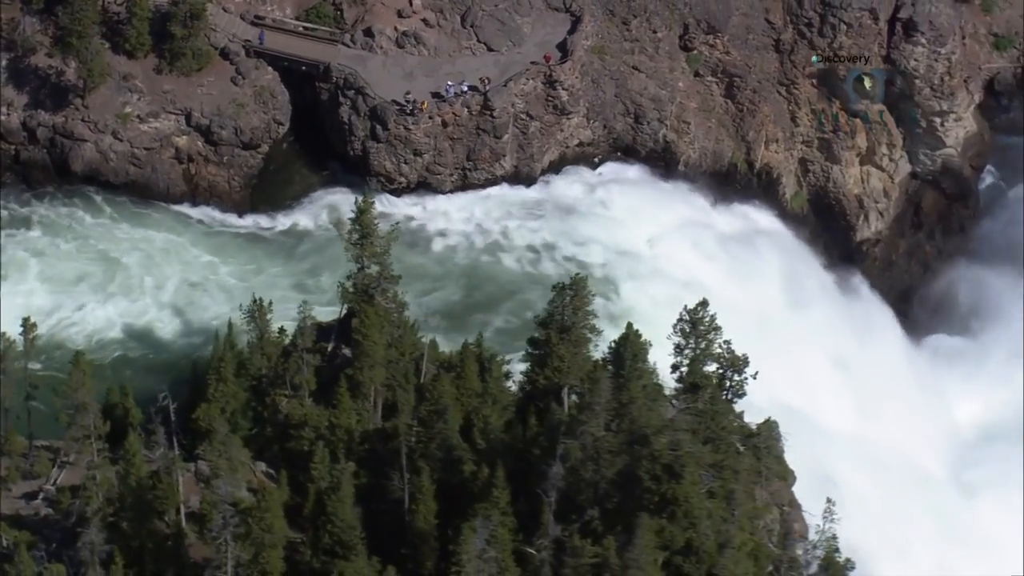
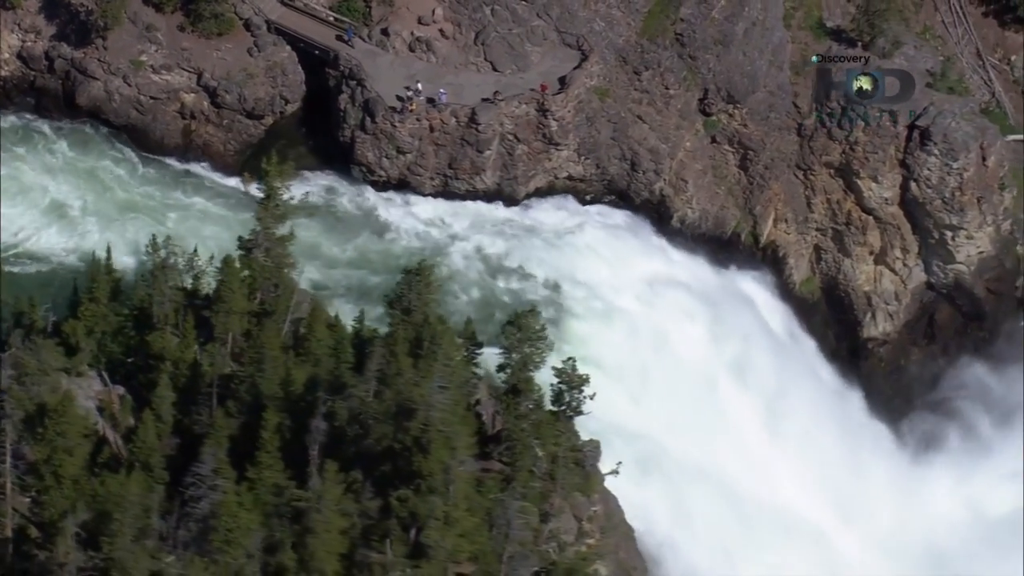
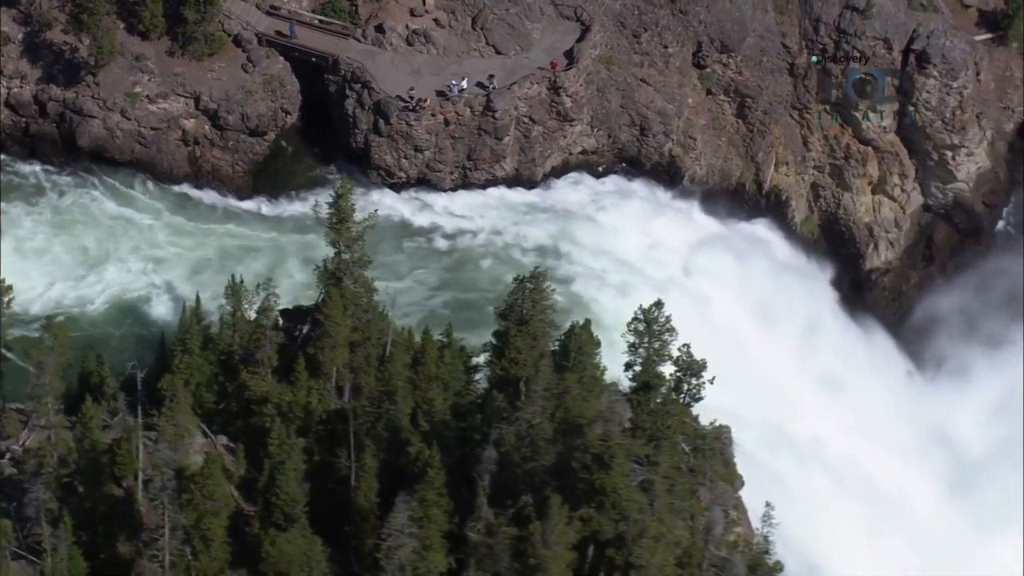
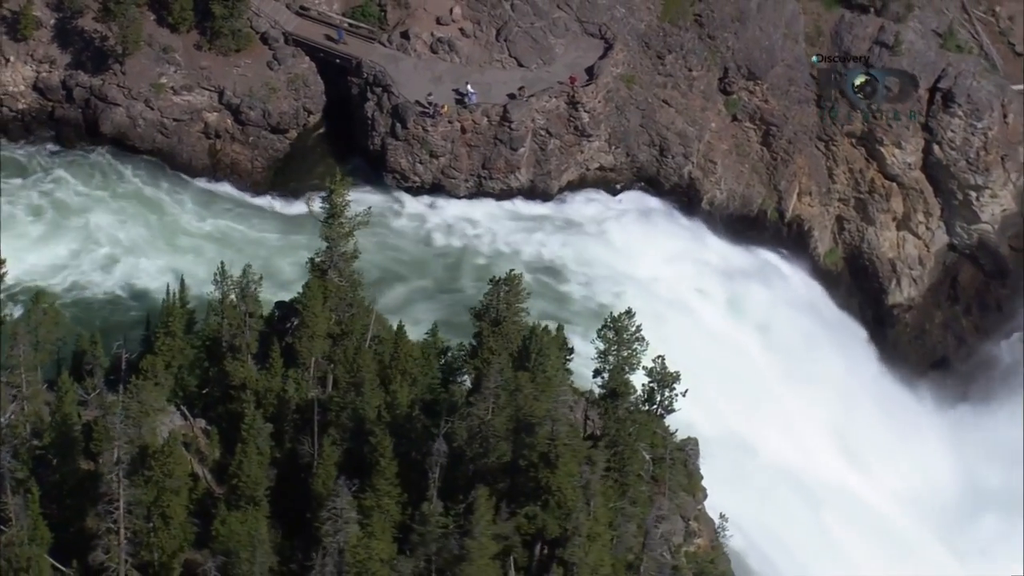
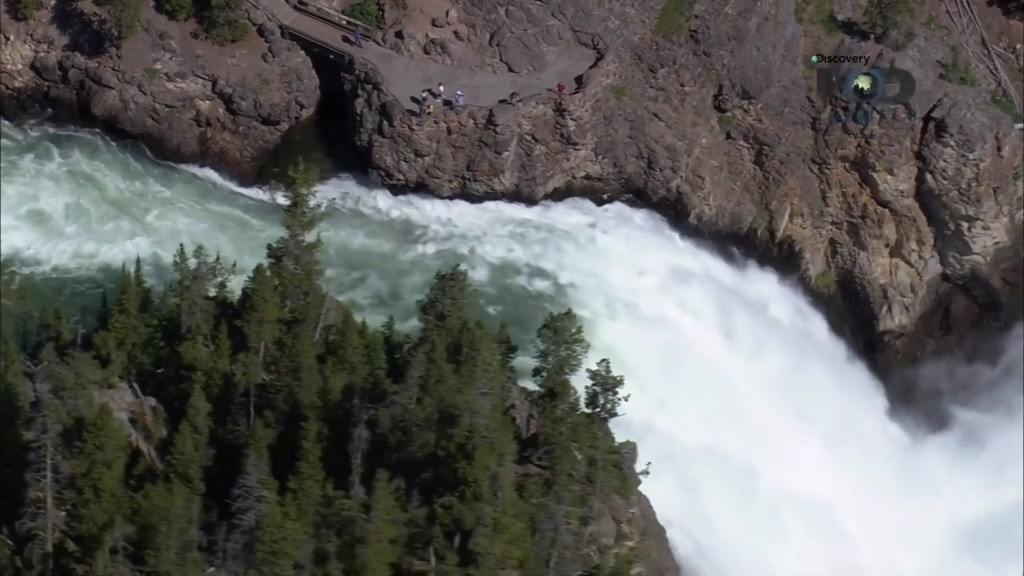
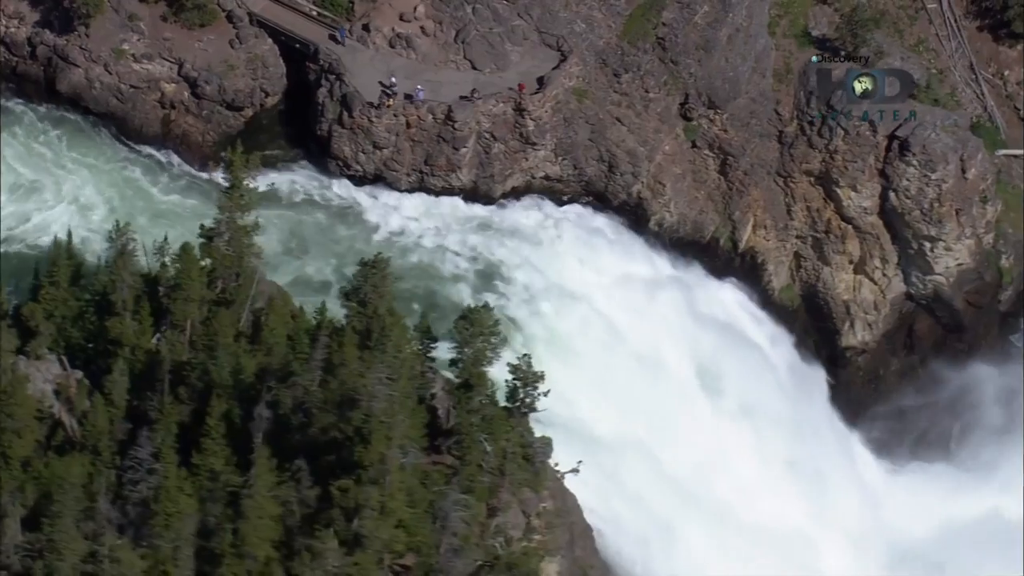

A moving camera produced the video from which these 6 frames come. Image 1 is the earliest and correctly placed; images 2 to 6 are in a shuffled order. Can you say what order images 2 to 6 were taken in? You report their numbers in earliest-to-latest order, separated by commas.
3, 4, 5, 2, 6
